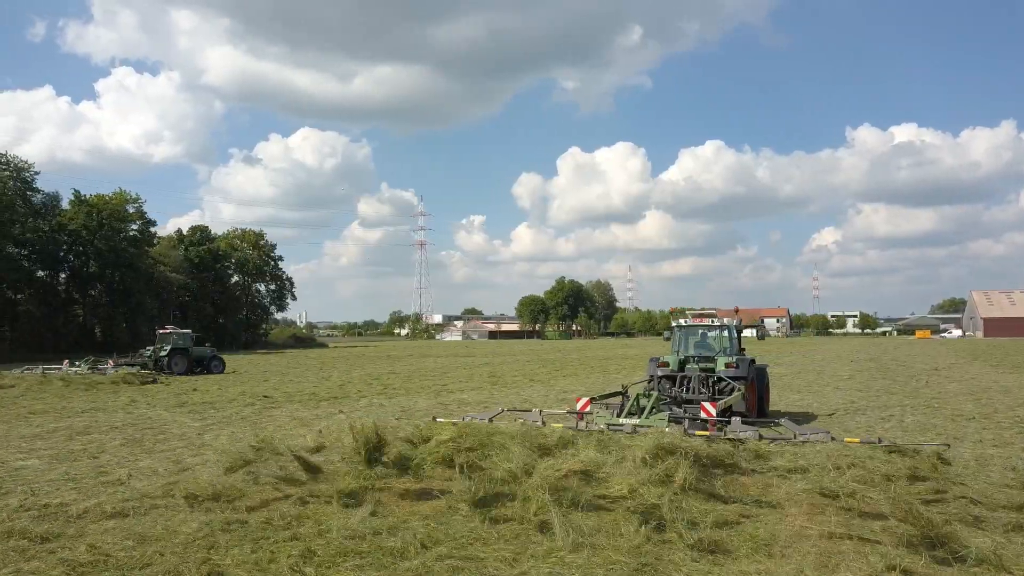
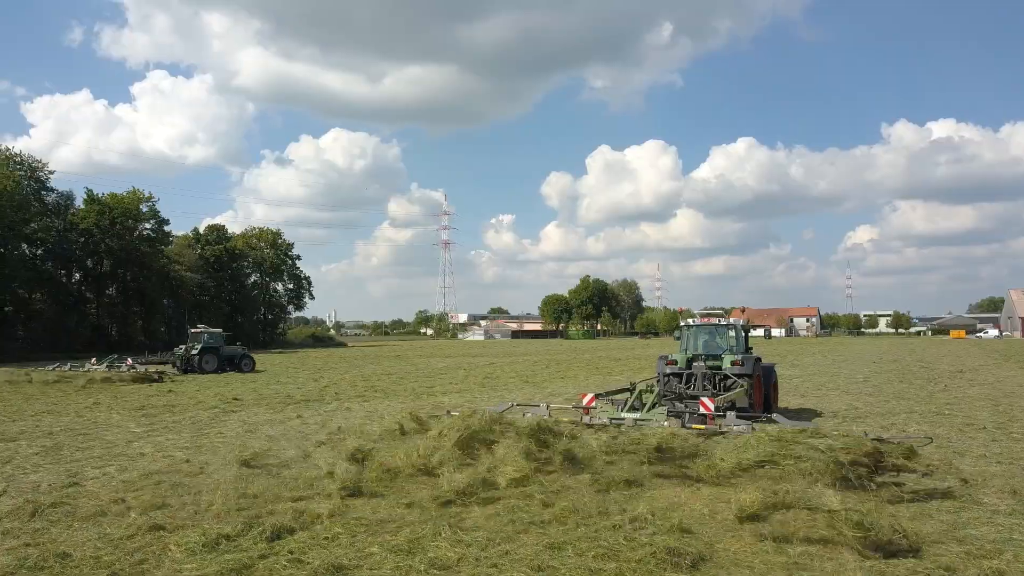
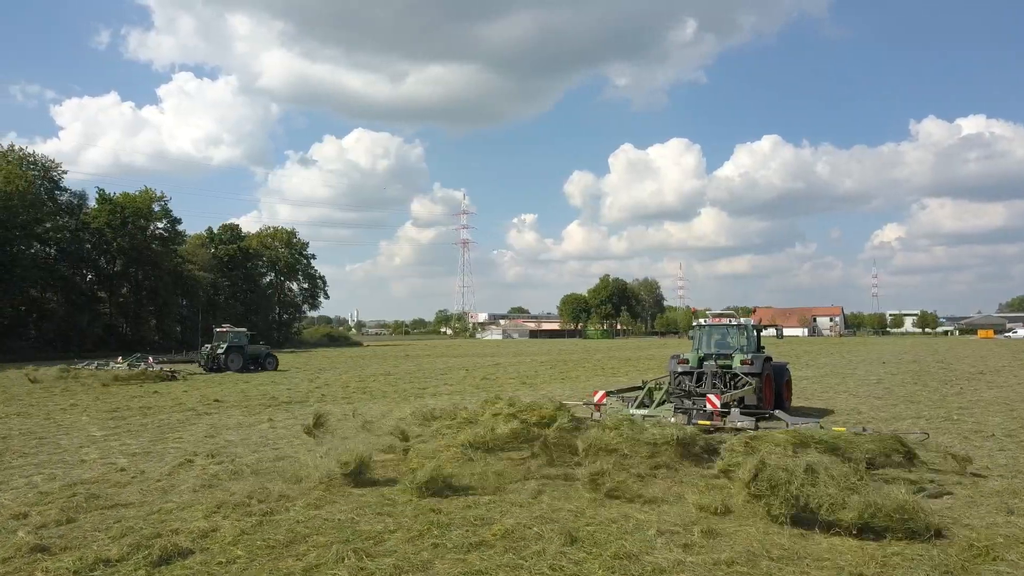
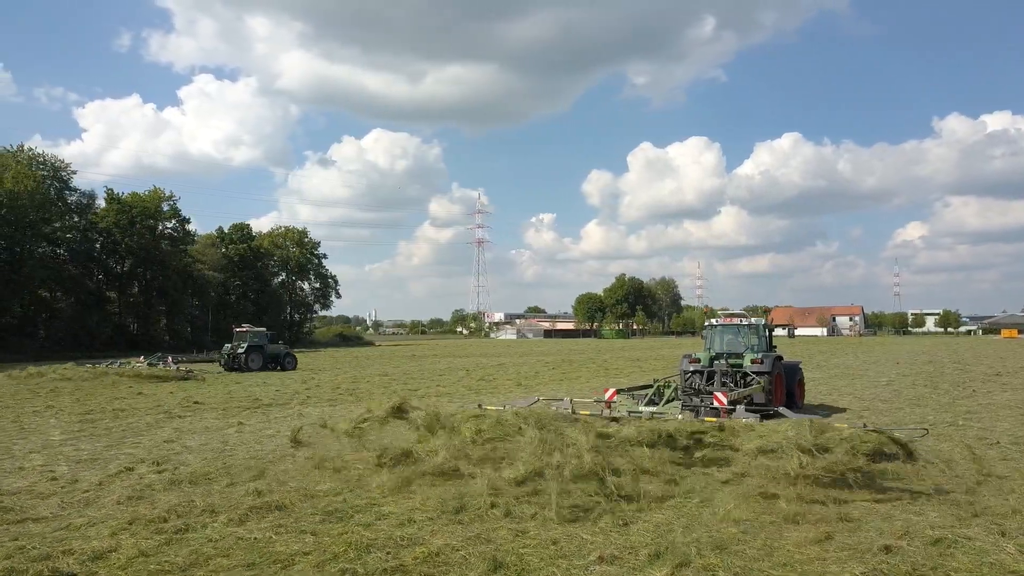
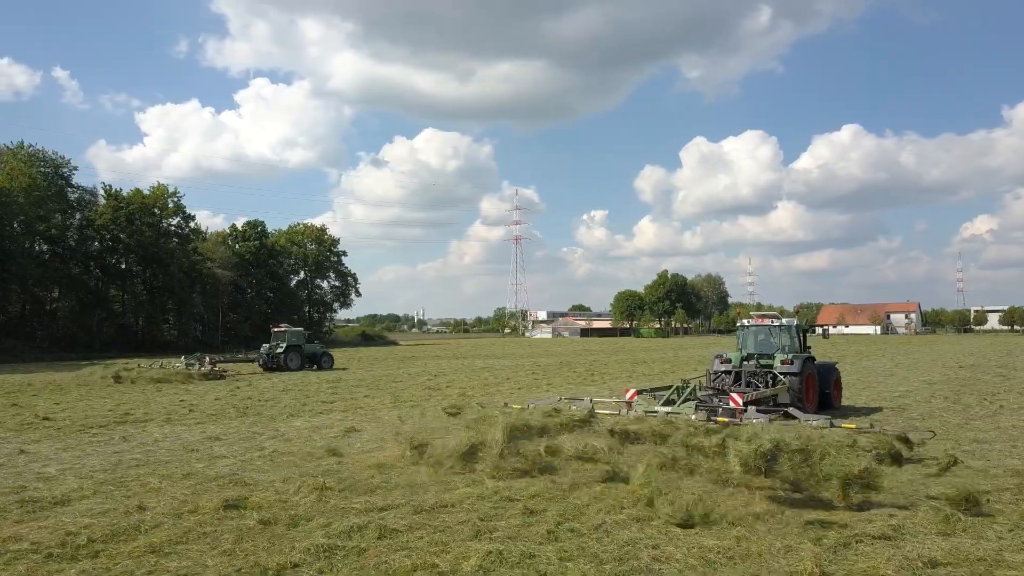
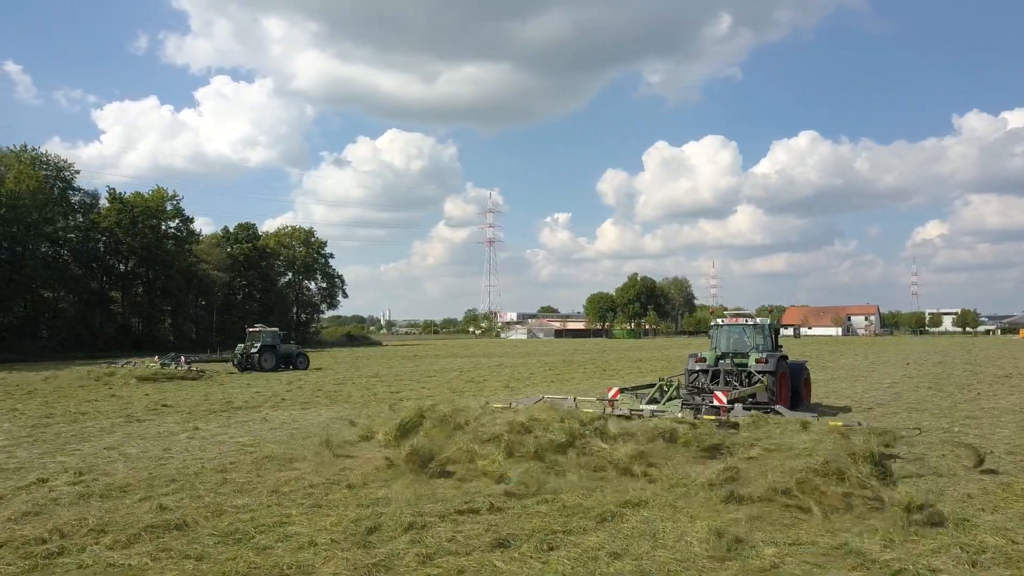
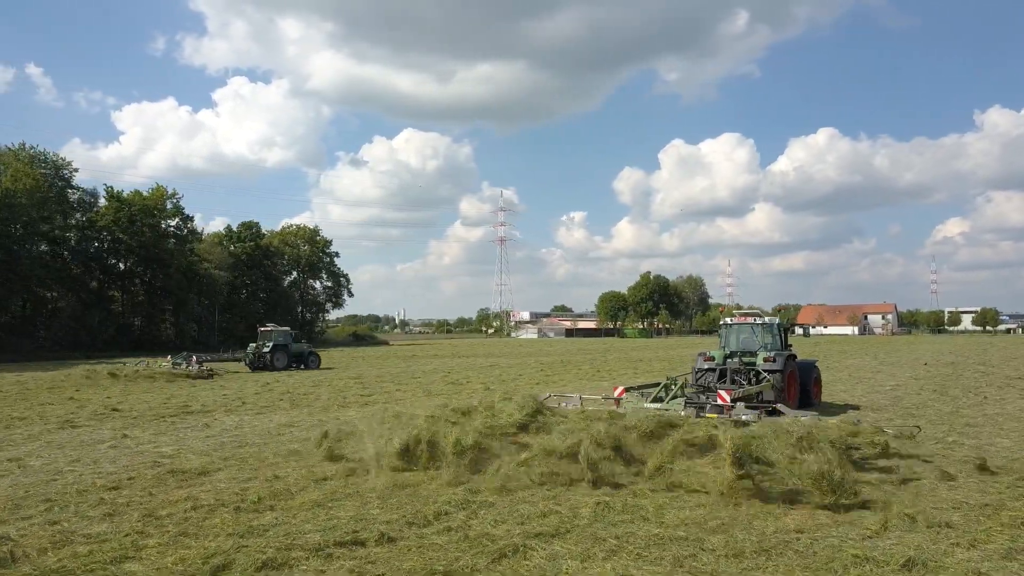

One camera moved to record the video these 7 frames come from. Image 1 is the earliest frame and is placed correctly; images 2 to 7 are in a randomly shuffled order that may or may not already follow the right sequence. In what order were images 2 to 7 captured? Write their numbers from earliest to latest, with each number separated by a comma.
2, 3, 4, 6, 7, 5
